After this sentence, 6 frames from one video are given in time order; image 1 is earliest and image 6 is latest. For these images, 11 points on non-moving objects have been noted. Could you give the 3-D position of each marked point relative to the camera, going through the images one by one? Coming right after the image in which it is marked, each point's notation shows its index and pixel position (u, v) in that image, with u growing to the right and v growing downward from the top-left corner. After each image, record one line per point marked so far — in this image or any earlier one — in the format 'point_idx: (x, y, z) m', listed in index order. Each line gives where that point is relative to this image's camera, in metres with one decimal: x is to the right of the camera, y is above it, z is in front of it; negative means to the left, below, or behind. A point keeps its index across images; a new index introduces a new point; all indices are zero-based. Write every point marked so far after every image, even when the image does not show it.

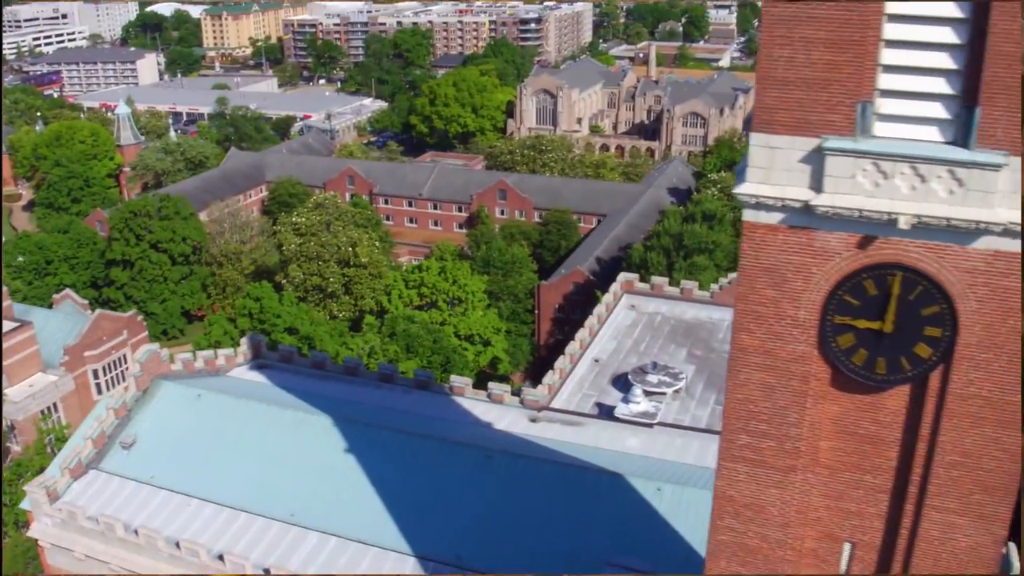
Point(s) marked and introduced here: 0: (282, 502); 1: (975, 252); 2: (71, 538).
0: (-3.9, -3.7, +18.5) m
1: (+3.3, +0.3, +7.8) m
2: (-7.5, -4.2, +18.4) m
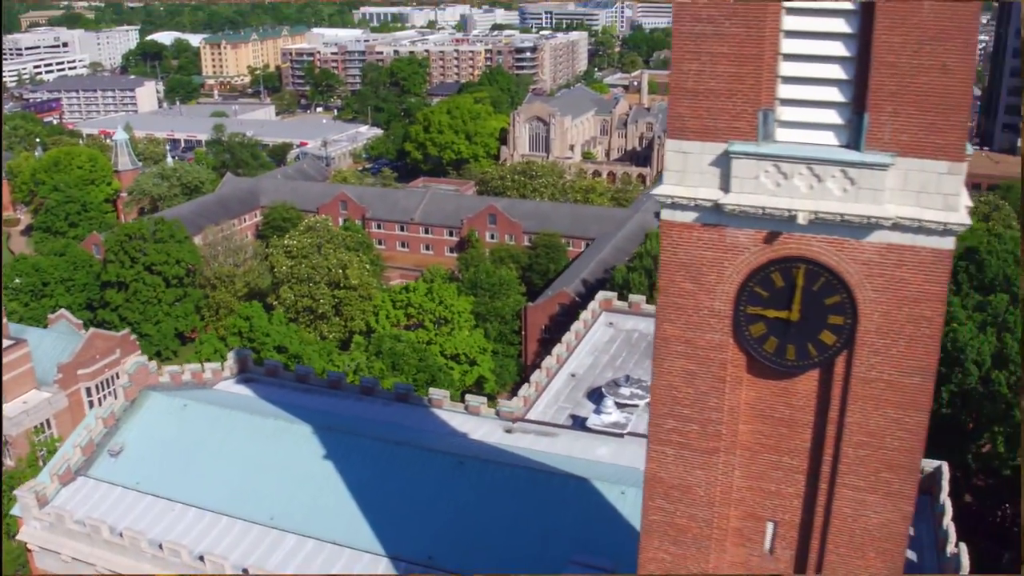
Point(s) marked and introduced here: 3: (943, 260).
0: (-4.4, -3.9, +19.2) m
1: (+2.8, +0.4, +8.6) m
2: (-8.0, -4.4, +19.1) m
3: (+3.3, +0.2, +8.4) m
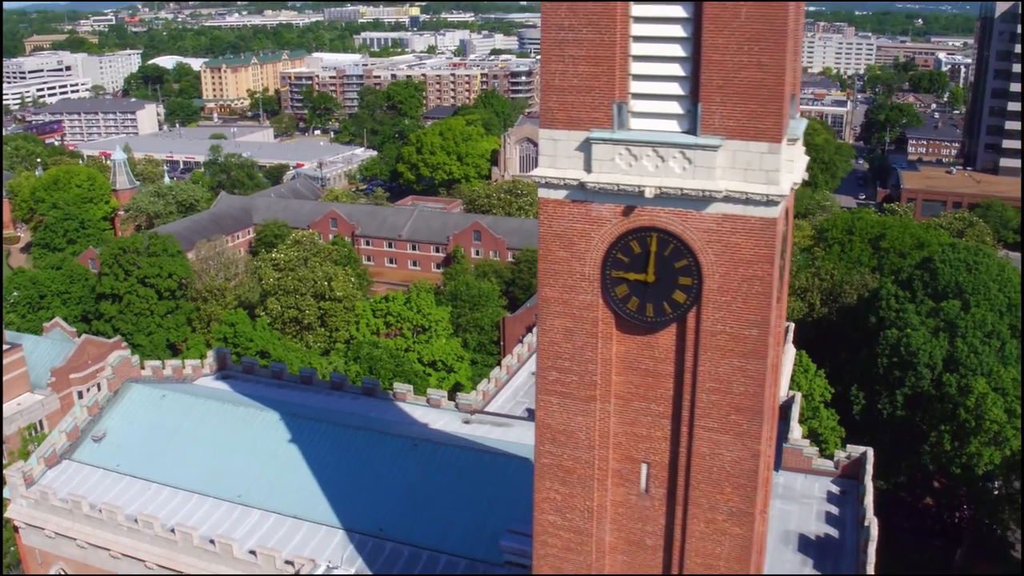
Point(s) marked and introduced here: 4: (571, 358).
0: (-5.3, -3.8, +20.7) m
1: (+1.8, +0.7, +10.1) m
2: (-8.9, -4.3, +20.6) m
3: (+2.4, +0.6, +9.9) m
4: (+0.6, -0.7, +11.2) m
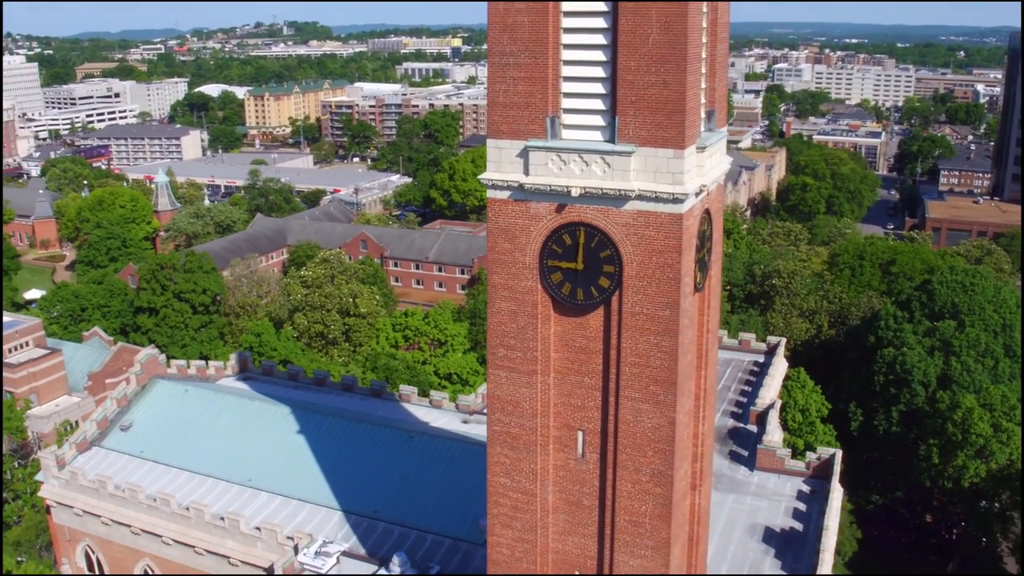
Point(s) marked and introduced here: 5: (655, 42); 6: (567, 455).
0: (-5.6, -3.8, +22.6) m
1: (+1.2, +0.8, +11.9) m
2: (-9.2, -4.3, +22.6) m
3: (+1.8, +0.7, +11.6) m
4: (0.0, -0.6, +12.9) m
5: (+1.5, +2.5, +11.2) m
6: (+0.7, -2.1, +13.3) m
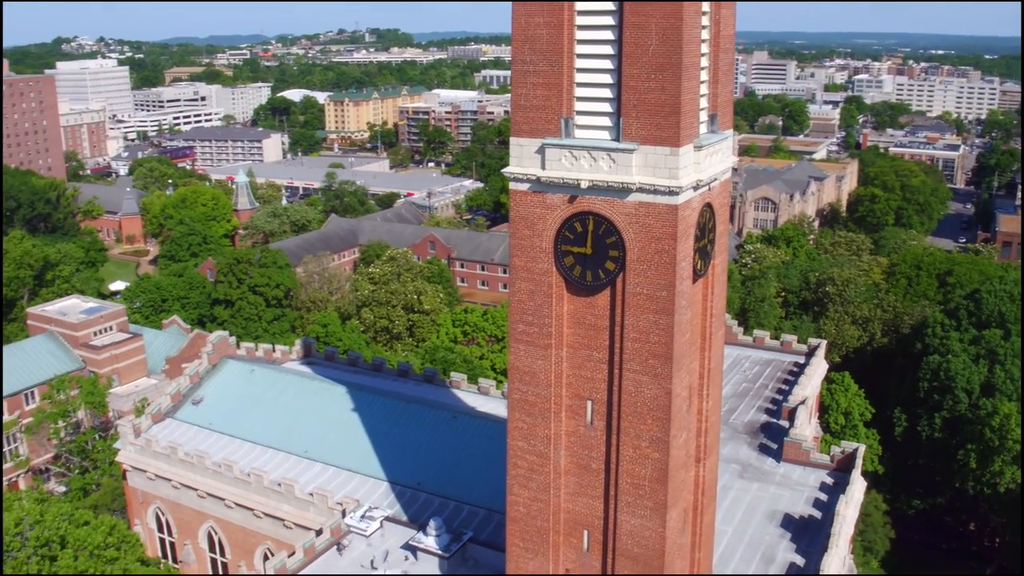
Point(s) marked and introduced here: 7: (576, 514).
0: (-4.8, -3.5, +24.5) m
1: (+1.4, +1.1, +13.4) m
2: (-8.4, -3.9, +24.7) m
3: (+1.9, +0.9, +13.1) m
4: (+0.3, -0.3, +14.5) m
5: (+1.7, +2.8, +12.7) m
6: (+0.9, -1.8, +14.8) m
7: (+0.9, -3.2, +15.2) m
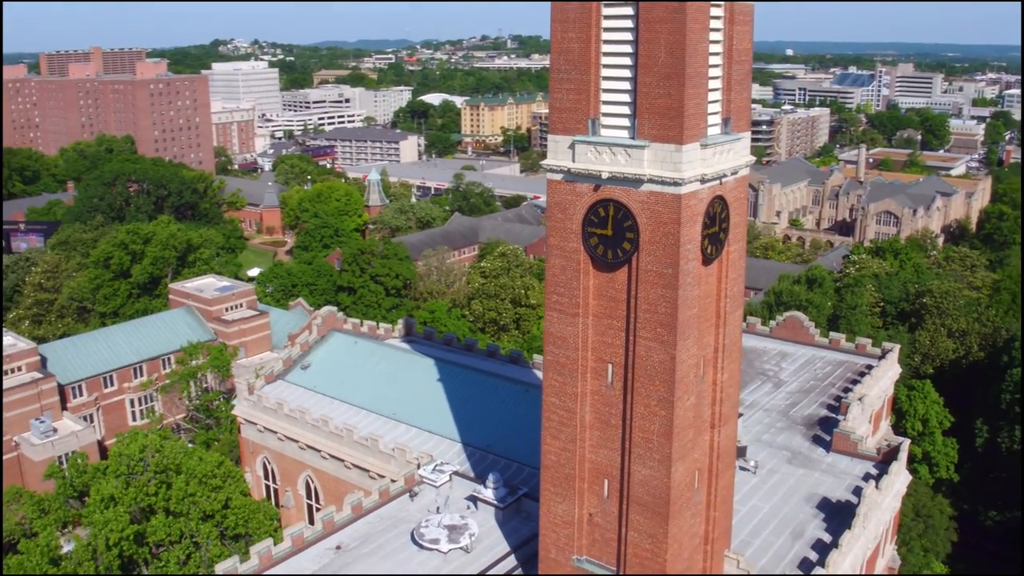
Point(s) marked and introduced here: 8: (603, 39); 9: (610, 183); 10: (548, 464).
0: (-3.1, -3.0, +27.4) m
1: (+1.9, +1.4, +15.6) m
2: (-6.7, -3.3, +28.1) m
3: (+2.3, +1.2, +15.3) m
4: (+0.8, 0.0, +16.9) m
5: (+2.1, +3.1, +15.0) m
6: (+1.4, -1.5, +17.1) m
7: (+1.4, -2.8, +17.5) m
8: (+1.3, +3.6, +15.6) m
9: (+1.4, +1.5, +15.9) m
10: (+0.6, -2.9, +18.1) m
